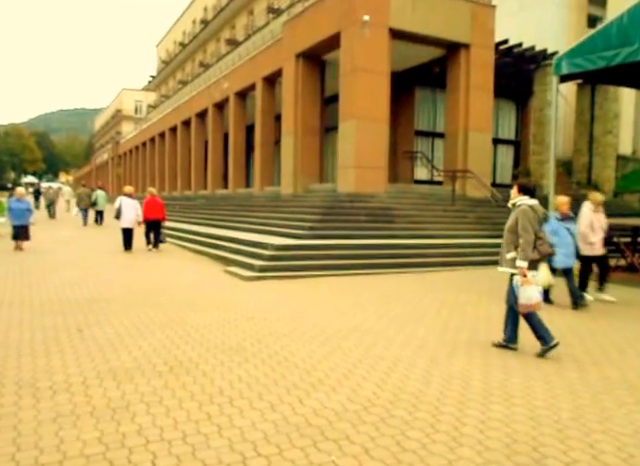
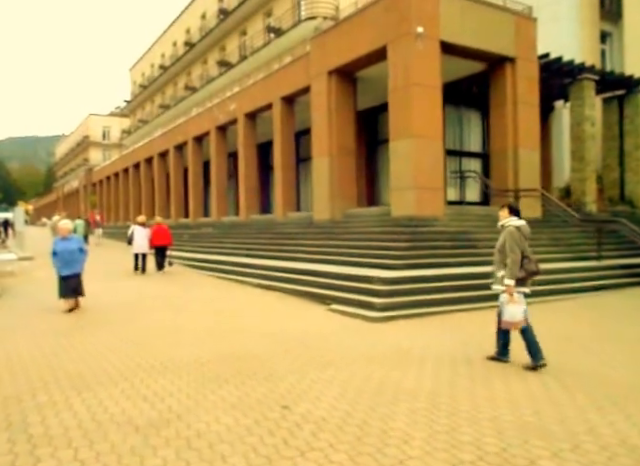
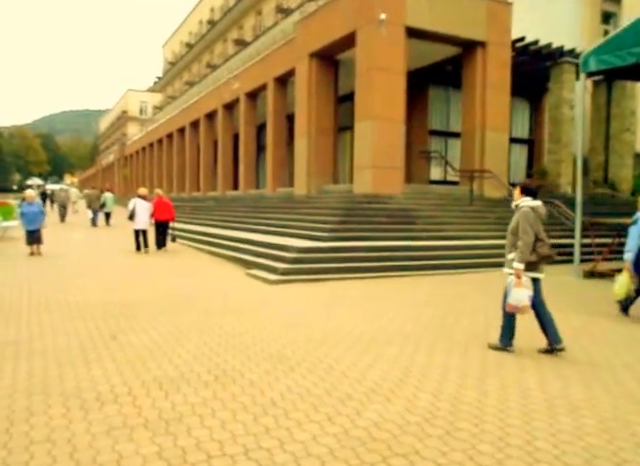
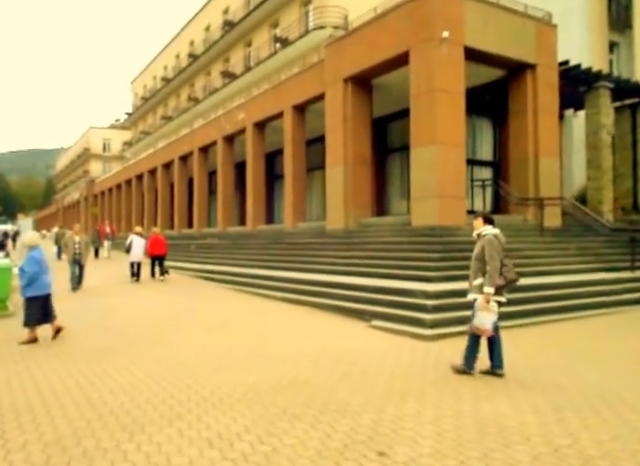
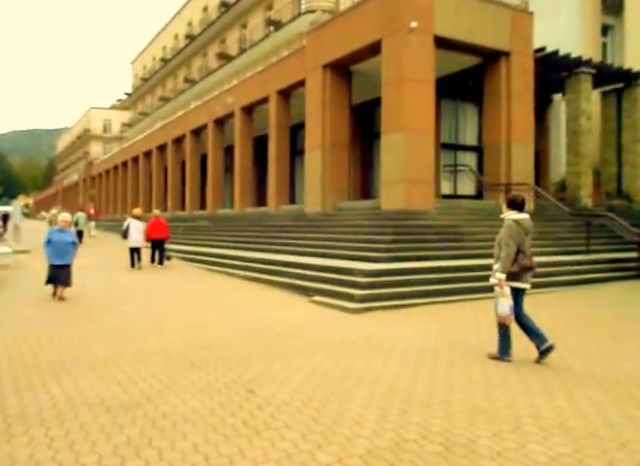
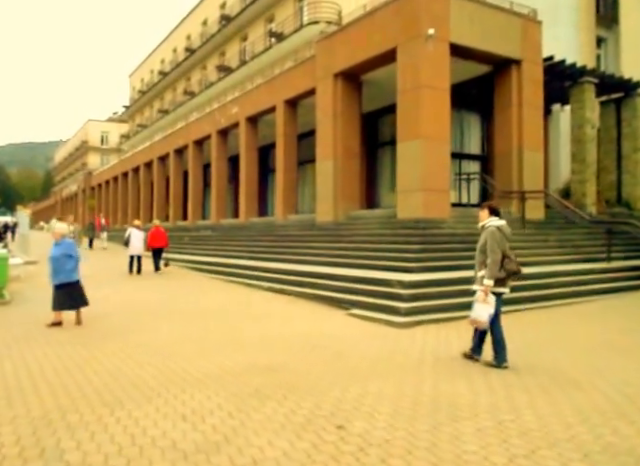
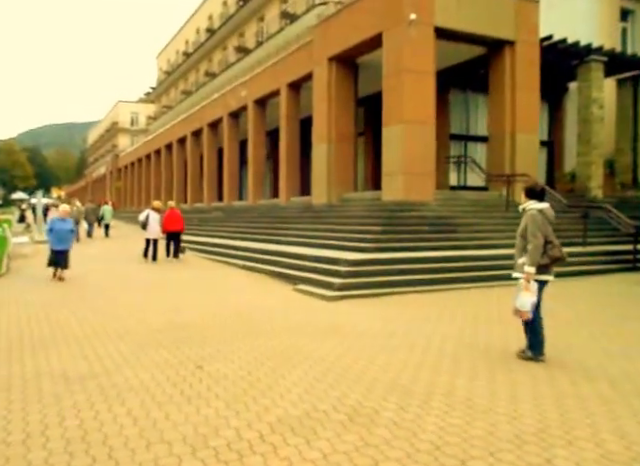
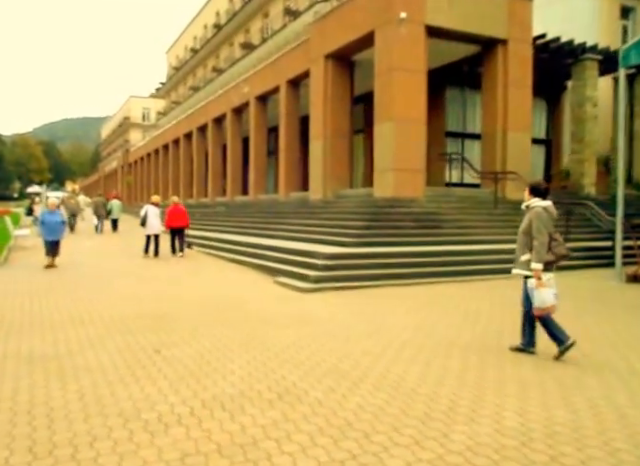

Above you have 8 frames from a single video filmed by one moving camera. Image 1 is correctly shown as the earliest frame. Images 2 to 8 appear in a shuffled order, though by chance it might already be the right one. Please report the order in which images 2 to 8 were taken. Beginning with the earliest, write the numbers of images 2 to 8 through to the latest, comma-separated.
3, 8, 7, 5, 2, 6, 4
